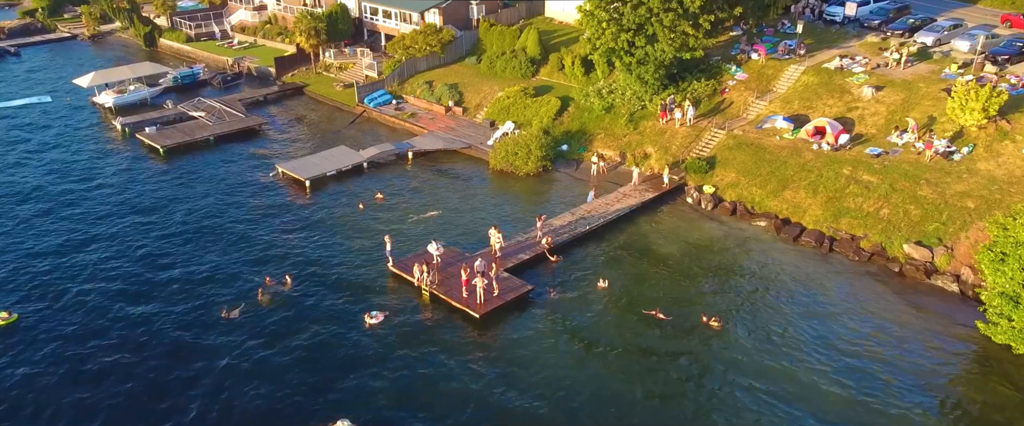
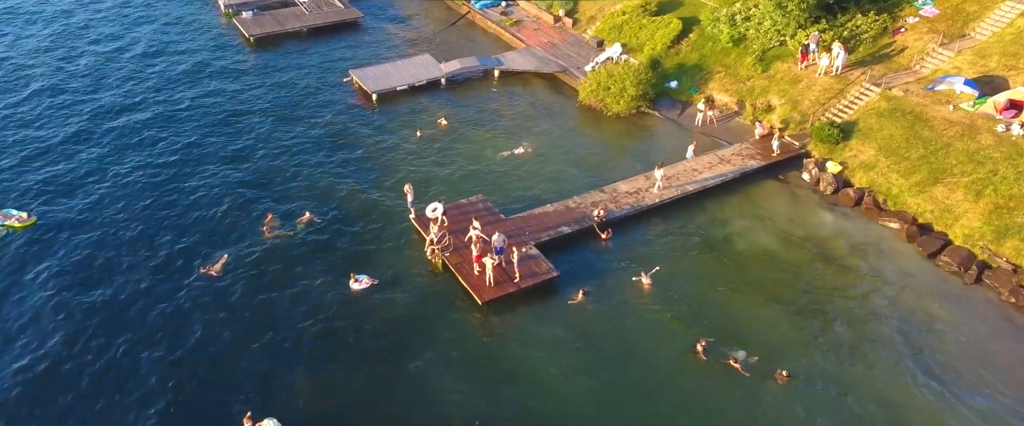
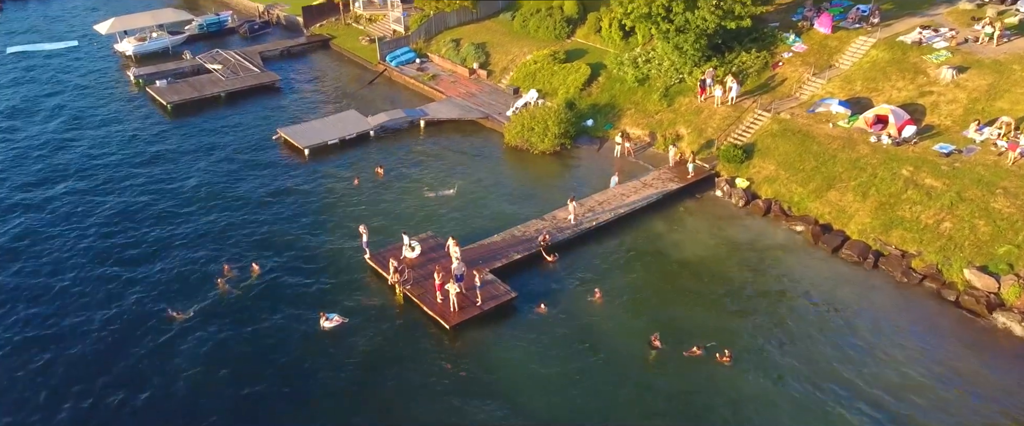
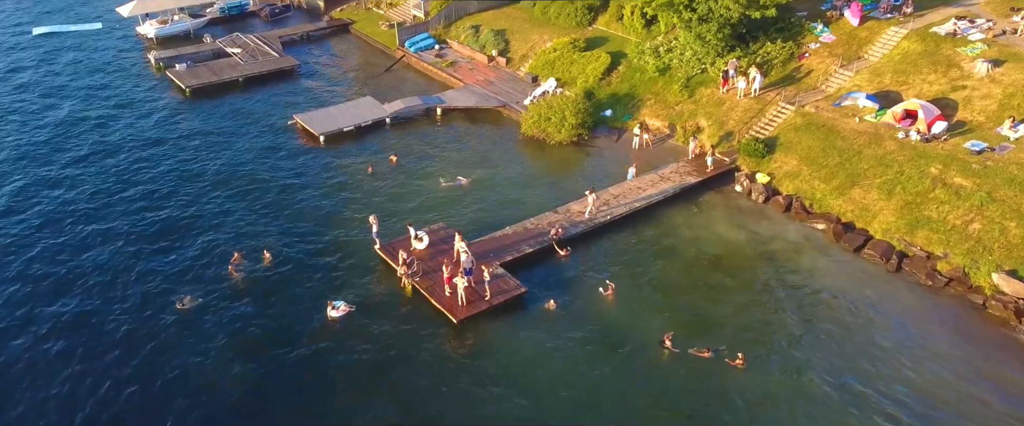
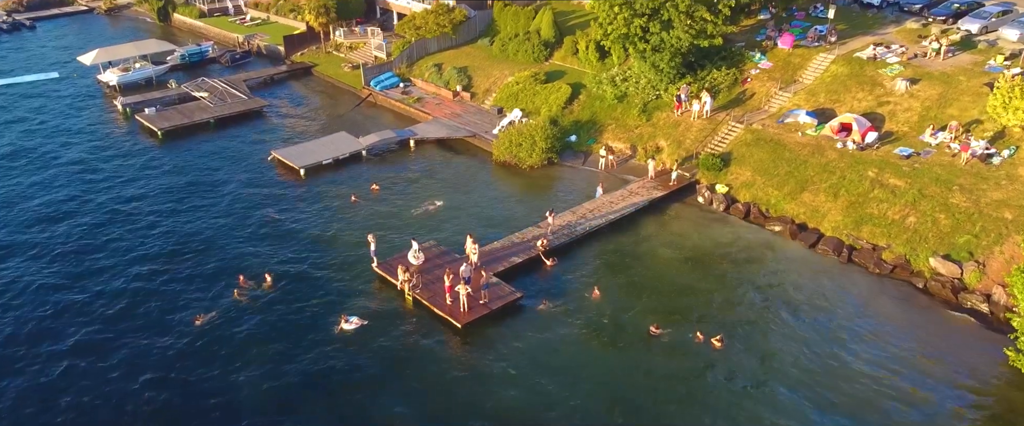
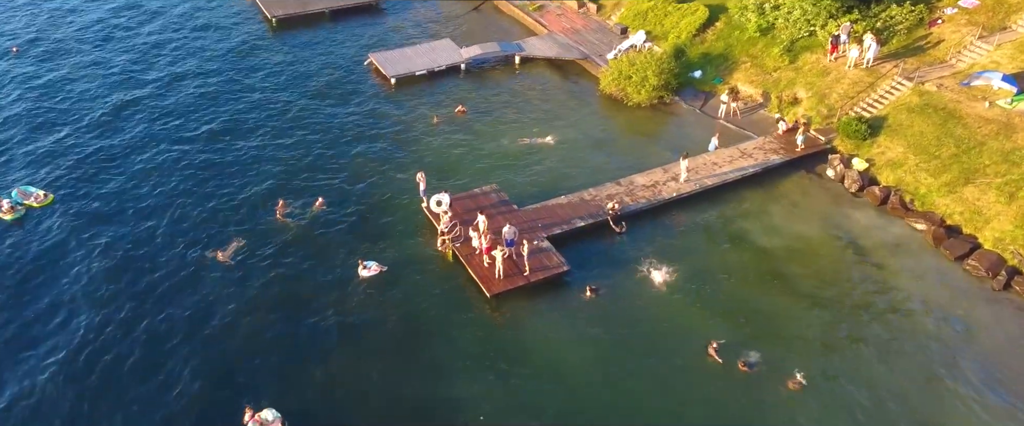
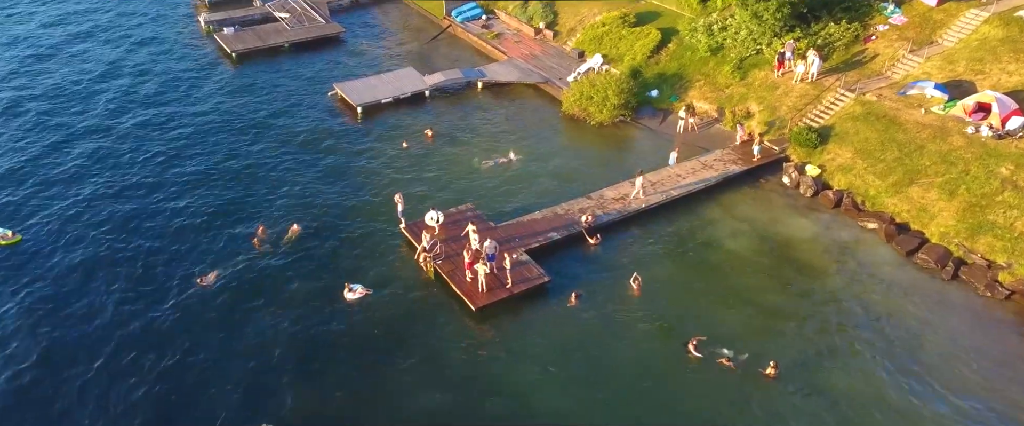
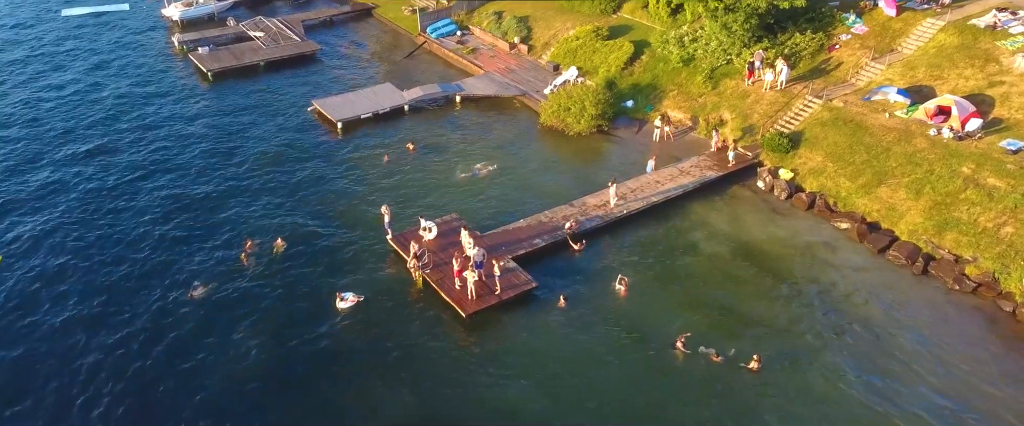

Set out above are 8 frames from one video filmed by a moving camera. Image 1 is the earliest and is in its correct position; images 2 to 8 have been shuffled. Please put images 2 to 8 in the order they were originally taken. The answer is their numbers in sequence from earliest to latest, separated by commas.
5, 3, 4, 8, 7, 2, 6
